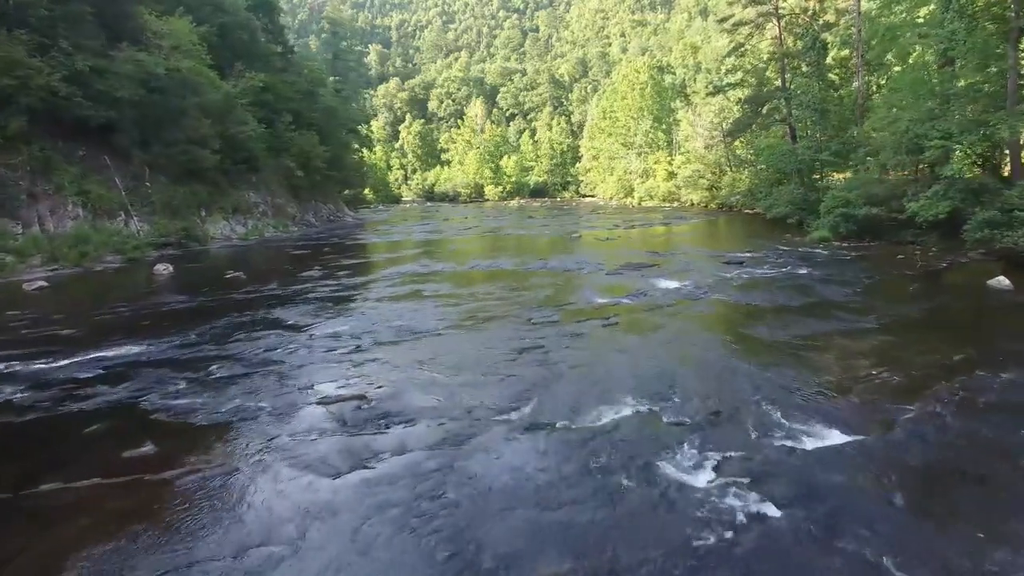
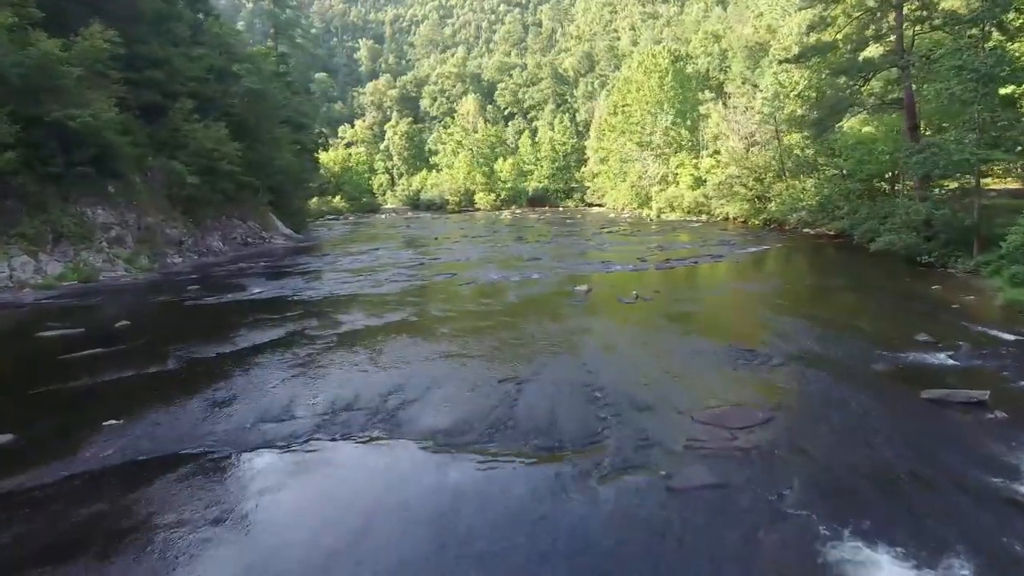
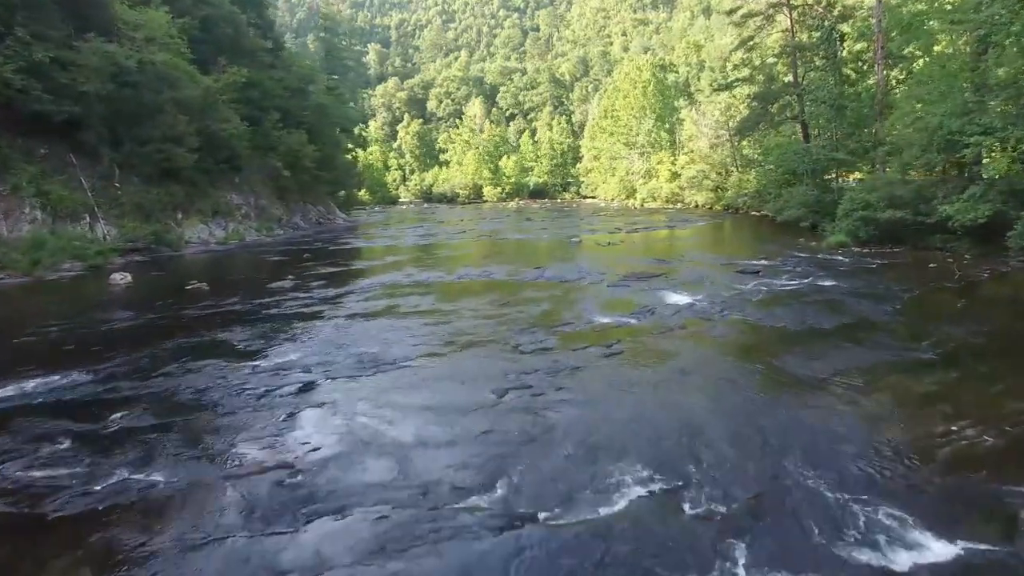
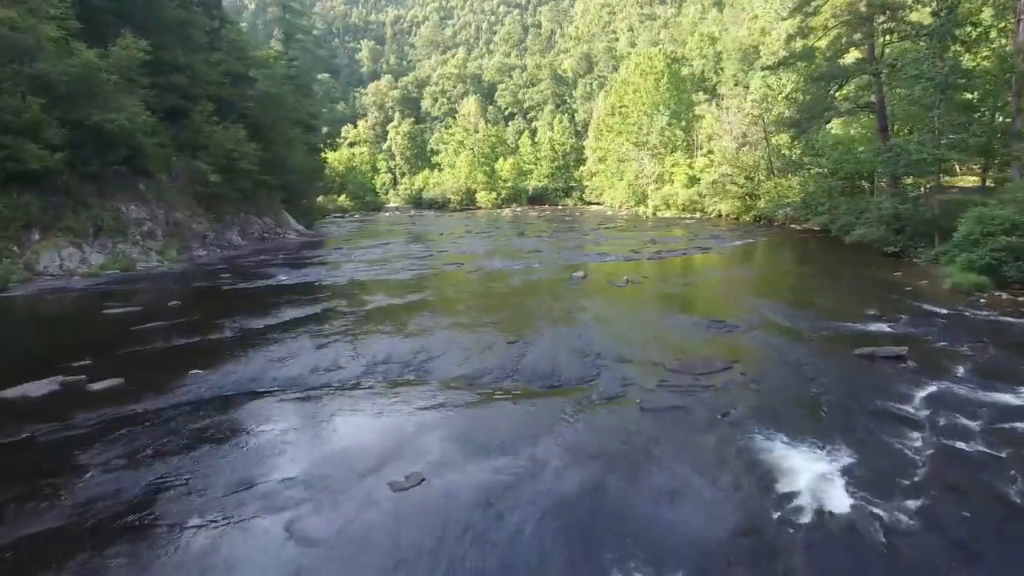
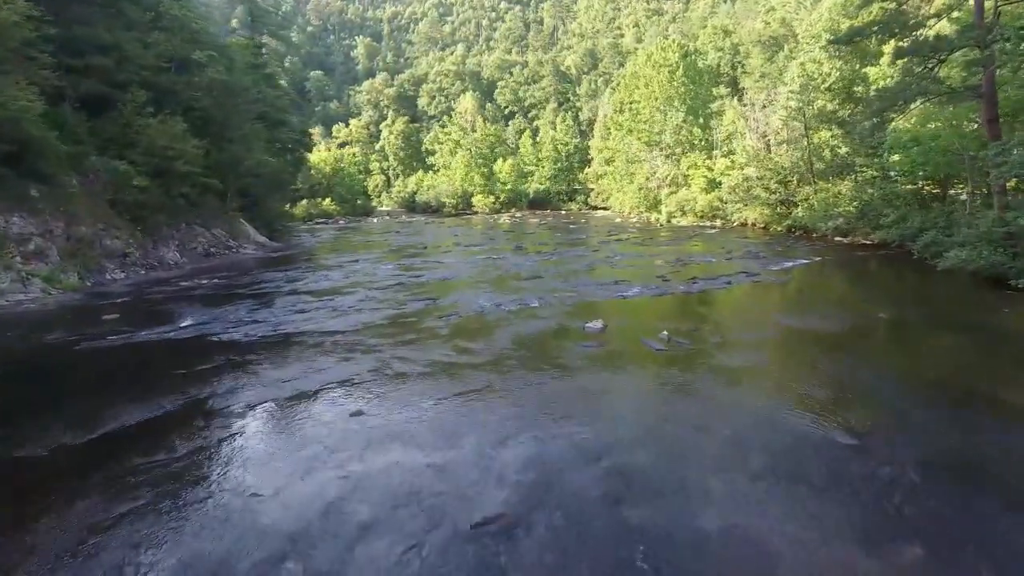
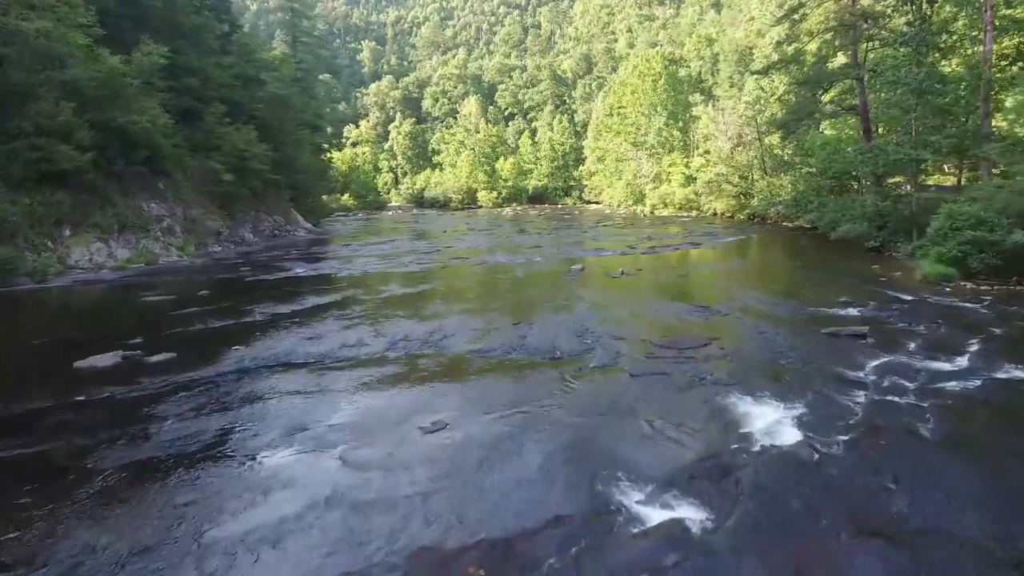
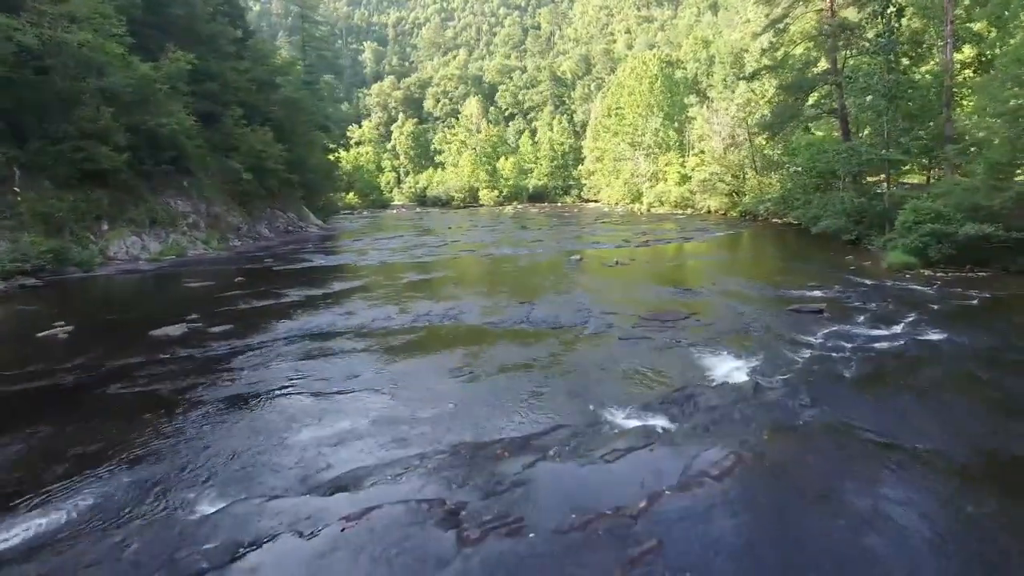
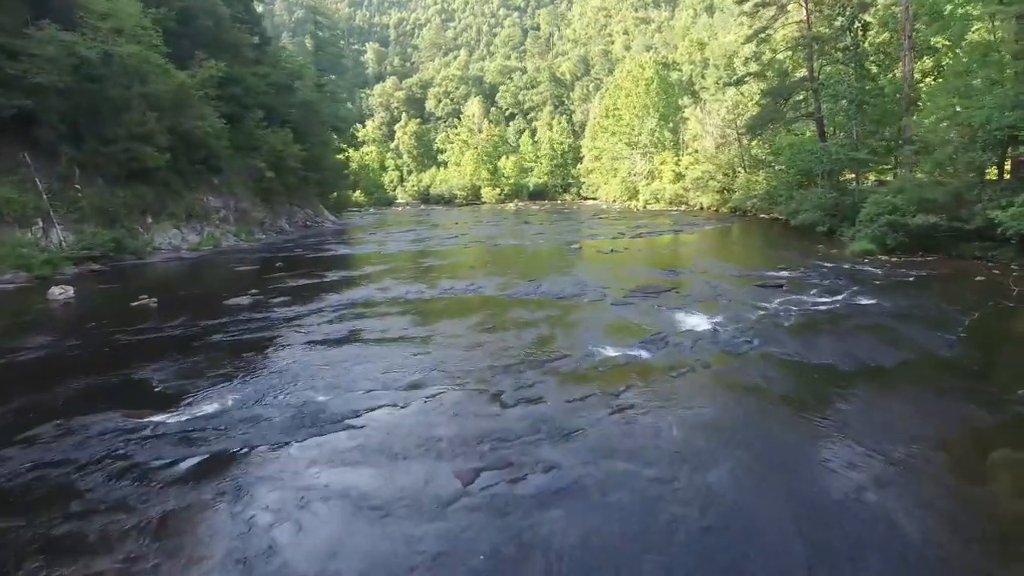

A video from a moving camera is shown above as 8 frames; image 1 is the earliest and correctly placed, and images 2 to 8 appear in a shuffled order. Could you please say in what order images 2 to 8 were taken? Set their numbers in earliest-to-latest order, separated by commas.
3, 8, 7, 6, 4, 2, 5
